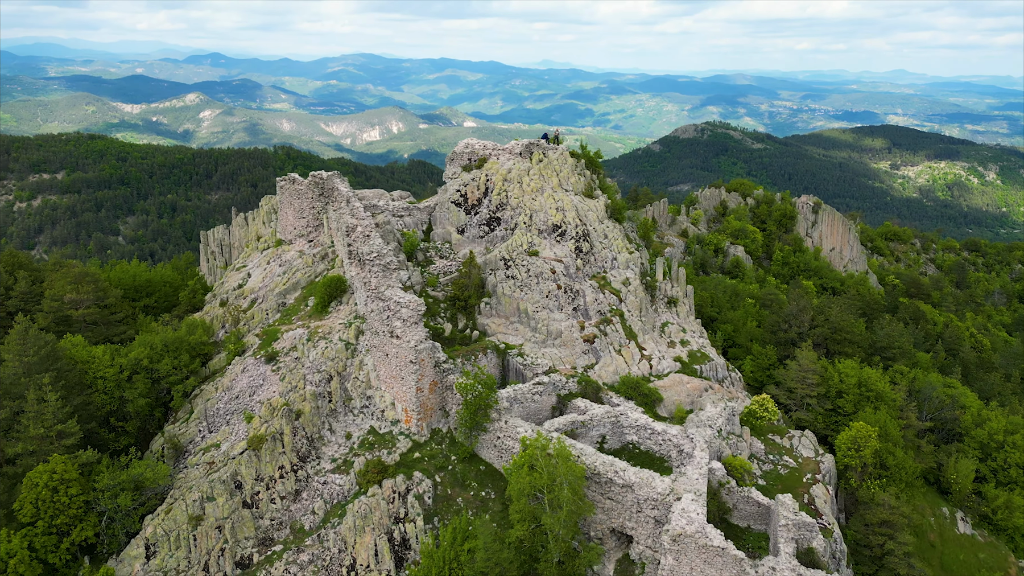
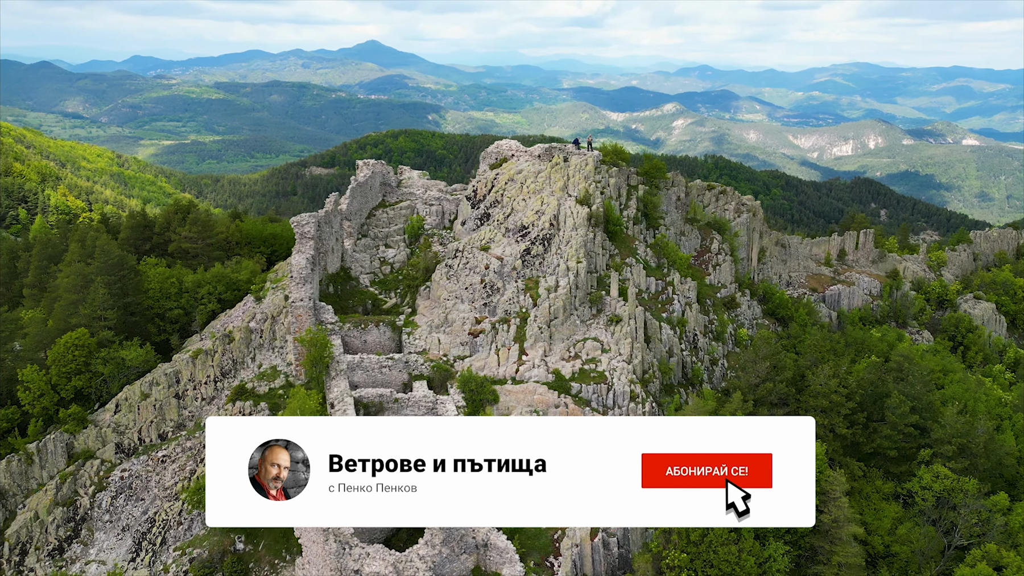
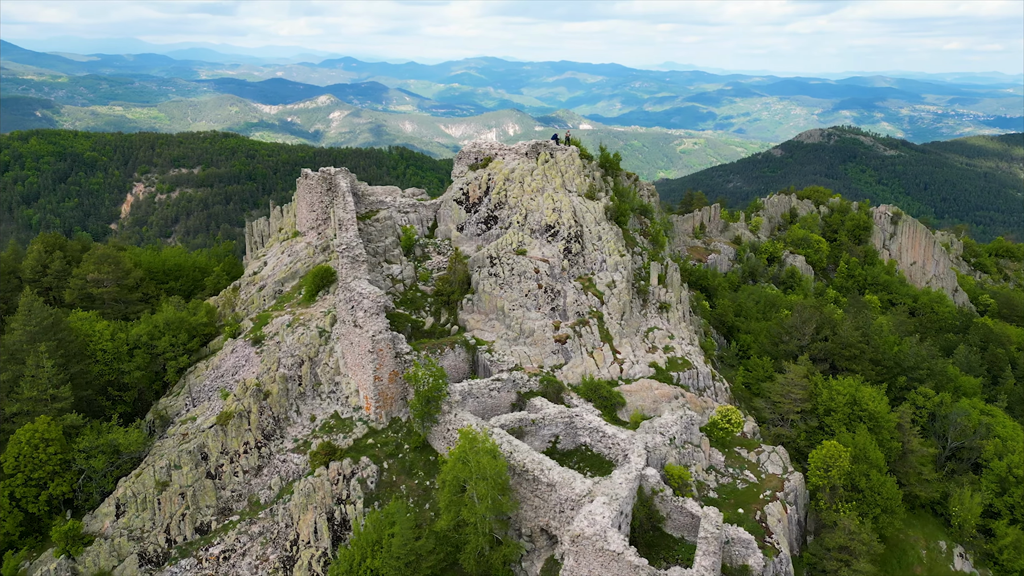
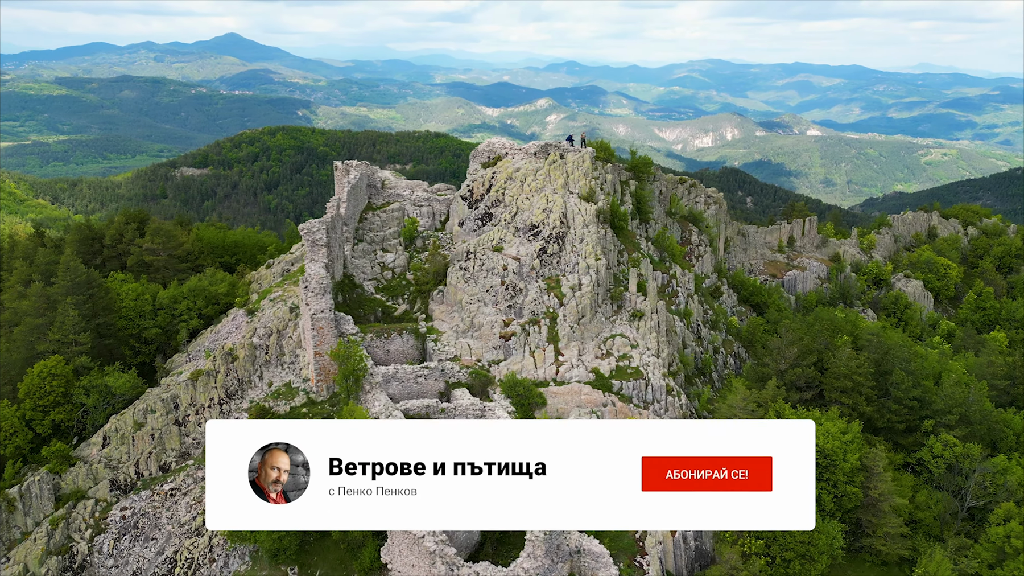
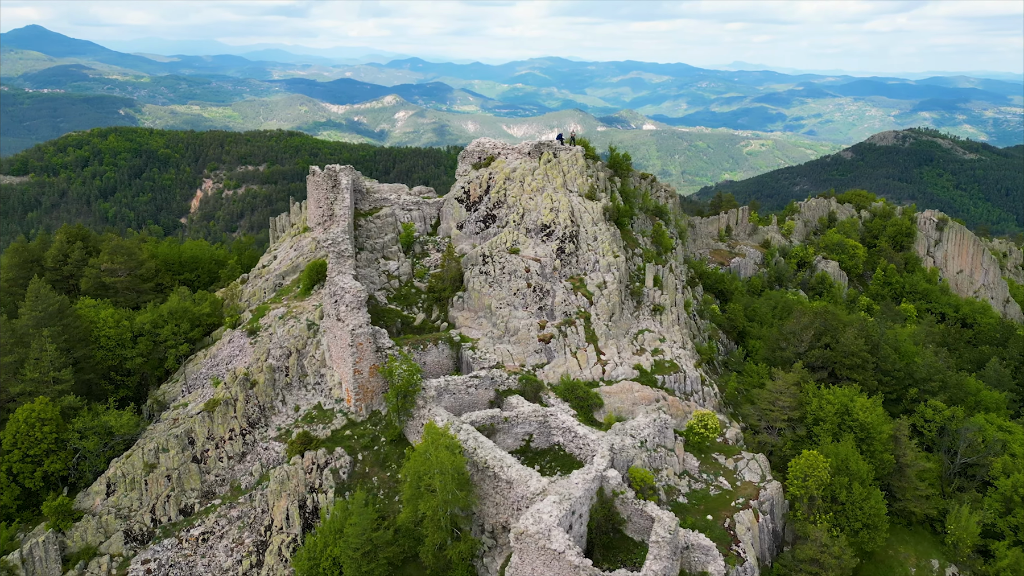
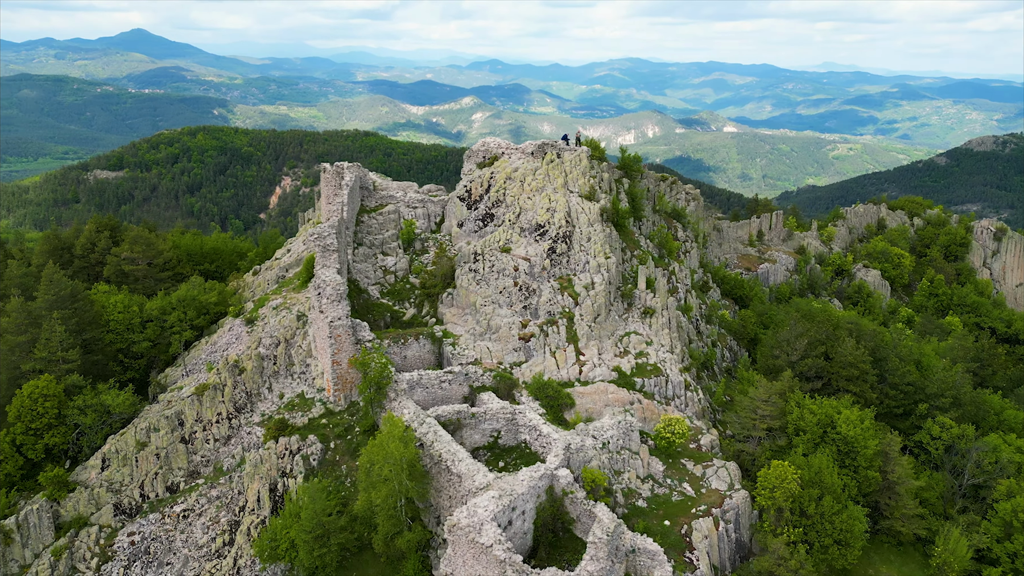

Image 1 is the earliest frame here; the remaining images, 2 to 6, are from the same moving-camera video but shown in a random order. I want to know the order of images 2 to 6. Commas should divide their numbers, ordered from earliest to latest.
3, 5, 6, 4, 2
